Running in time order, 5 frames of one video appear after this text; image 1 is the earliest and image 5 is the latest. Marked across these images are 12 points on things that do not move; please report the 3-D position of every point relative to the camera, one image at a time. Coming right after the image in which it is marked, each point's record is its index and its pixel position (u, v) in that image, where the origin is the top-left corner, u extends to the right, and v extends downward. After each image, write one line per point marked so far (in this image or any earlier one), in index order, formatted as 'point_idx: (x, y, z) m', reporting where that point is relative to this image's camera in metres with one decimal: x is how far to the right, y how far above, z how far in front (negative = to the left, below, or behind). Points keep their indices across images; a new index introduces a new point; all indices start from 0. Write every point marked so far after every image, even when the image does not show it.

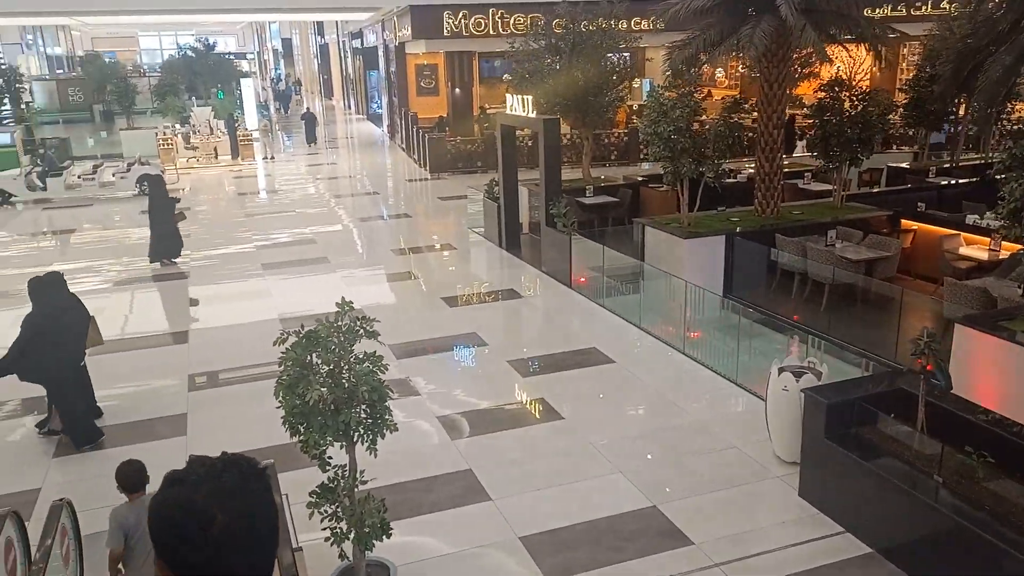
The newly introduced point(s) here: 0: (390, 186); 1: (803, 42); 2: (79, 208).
0: (-2.6, +2.2, +16.9) m
1: (+3.0, +2.5, +8.1) m
2: (-8.4, +1.6, +15.6) m
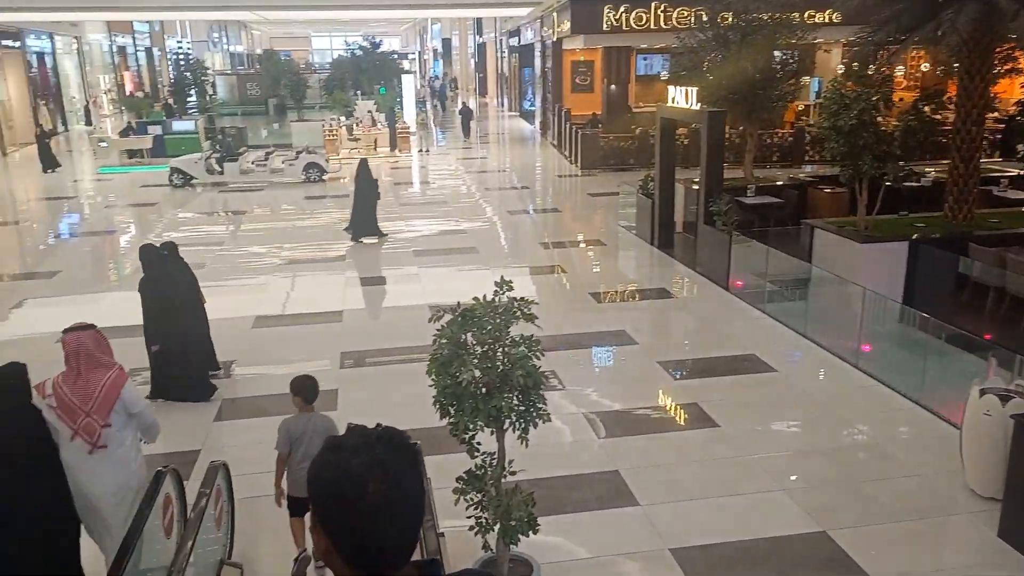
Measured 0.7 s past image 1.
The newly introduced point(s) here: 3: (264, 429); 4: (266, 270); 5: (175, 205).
0: (+0.6, +2.3, +16.8) m
1: (+4.5, +2.3, +7.3) m
2: (-5.4, +2.0, +16.6) m
3: (-1.8, -1.0, +5.7) m
4: (-3.3, +0.2, +10.7) m
5: (-6.5, +1.6, +15.5) m
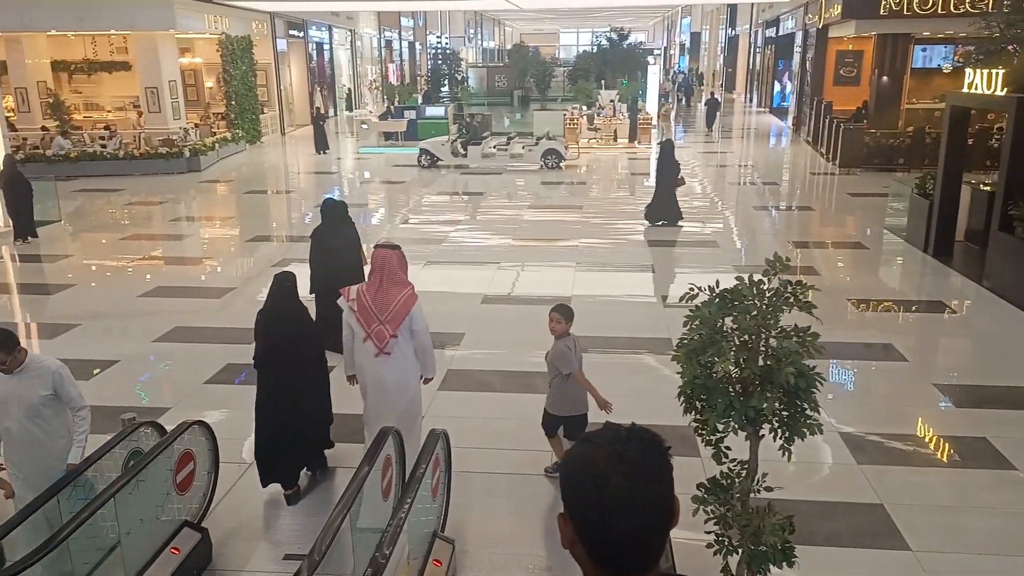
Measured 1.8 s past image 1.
0: (+5.4, +2.1, +15.6) m
1: (+6.6, +2.0, +5.3) m
2: (-0.4, +2.4, +17.0) m
3: (-0.2, -0.8, +5.6) m
4: (-0.2, +0.5, +10.8) m
5: (-1.8, +2.1, +16.3) m
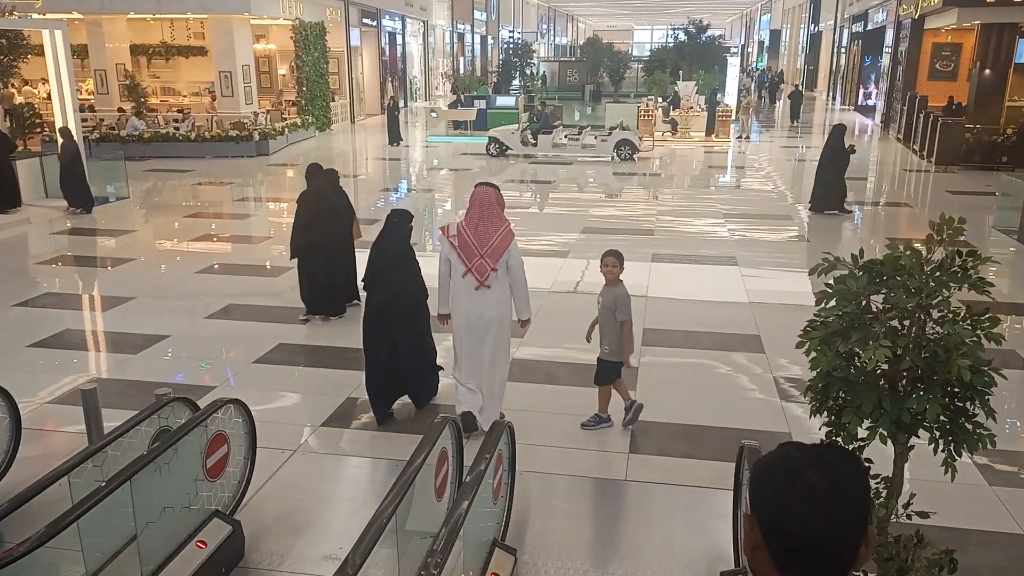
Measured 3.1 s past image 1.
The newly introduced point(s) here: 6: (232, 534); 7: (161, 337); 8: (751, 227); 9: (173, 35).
0: (+6.7, +2.1, +14.6) m
1: (+7.1, +1.8, +4.3) m
2: (+1.0, +2.5, +16.5) m
3: (+0.3, -0.7, +5.1) m
4: (+0.7, +0.6, +10.3) m
5: (-0.4, +2.3, +15.9) m
6: (-1.1, -1.0, +3.2) m
7: (-2.8, -0.4, +6.4) m
8: (+3.3, +0.8, +11.0) m
9: (-8.3, +6.2, +19.5) m
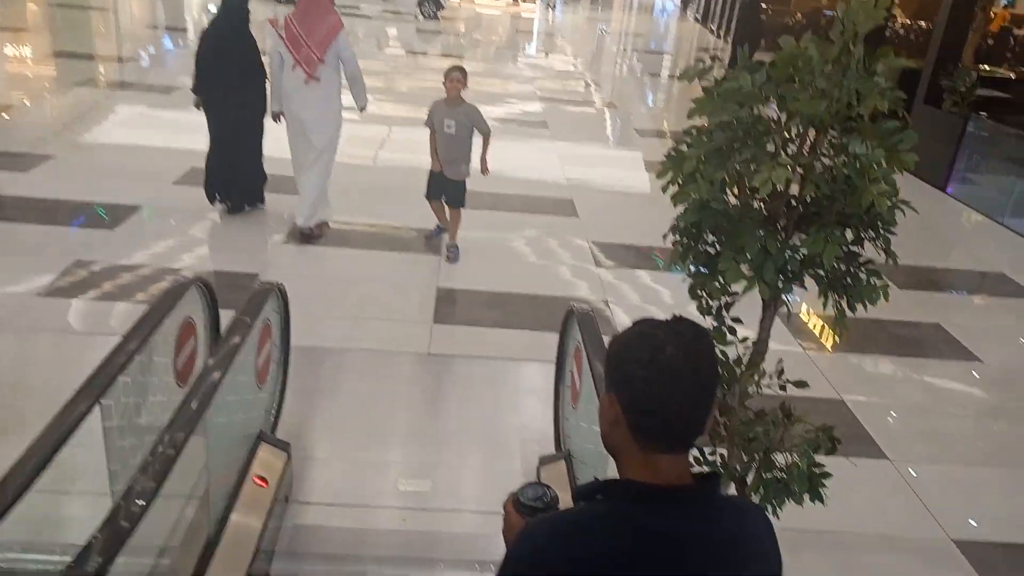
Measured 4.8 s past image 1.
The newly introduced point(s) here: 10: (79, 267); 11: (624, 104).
0: (+3.1, +4.3, +14.7) m
1: (+6.0, +2.6, +4.9) m
2: (-2.9, +5.0, +15.0) m
3: (-0.9, +0.1, +4.4) m
4: (-1.7, +2.2, +9.3) m
5: (-4.1, +4.7, +14.1) m
6: (-1.8, -0.4, +2.3) m
7: (-4.2, +0.6, +4.8) m
8: (+0.6, +2.6, +10.5) m
9: (-12.5, +9.1, +15.1) m
10: (-2.2, +0.1, +4.0) m
11: (+1.4, +2.4, +10.2) m
